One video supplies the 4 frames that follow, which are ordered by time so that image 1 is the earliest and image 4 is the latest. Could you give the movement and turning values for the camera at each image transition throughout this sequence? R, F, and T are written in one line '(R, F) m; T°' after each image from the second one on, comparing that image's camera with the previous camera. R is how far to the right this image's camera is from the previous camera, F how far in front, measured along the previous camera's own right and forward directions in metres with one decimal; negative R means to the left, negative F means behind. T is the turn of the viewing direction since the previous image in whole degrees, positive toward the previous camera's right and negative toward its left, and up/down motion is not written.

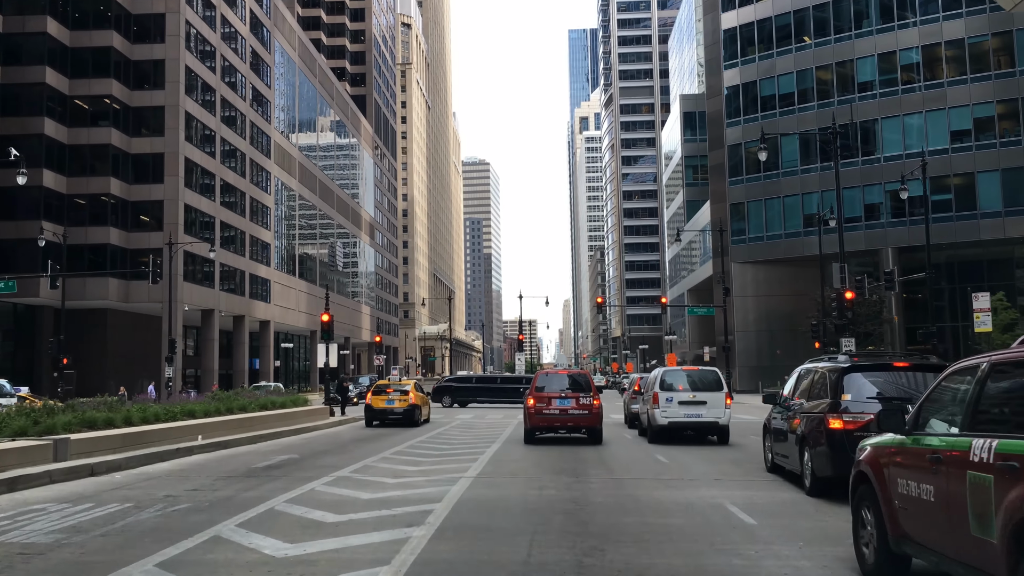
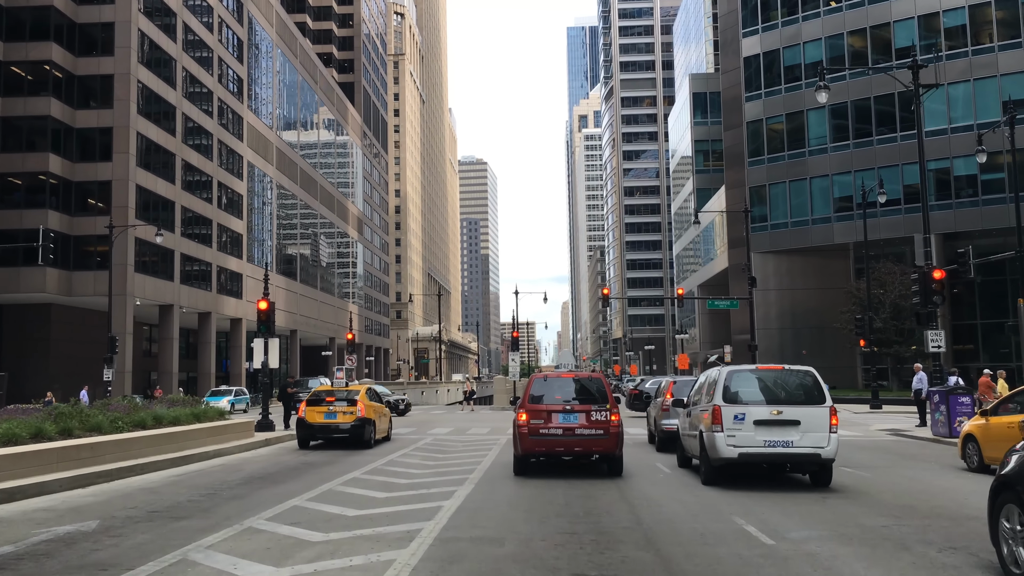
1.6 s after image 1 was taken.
(+0.3, +5.9) m; 0°
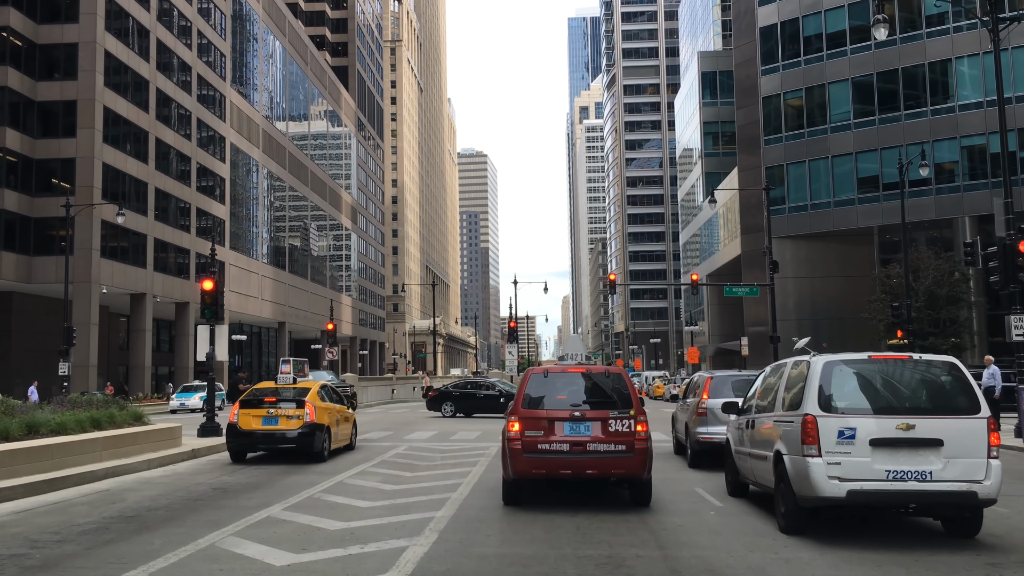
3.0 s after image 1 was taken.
(+0.1, +3.5) m; 0°
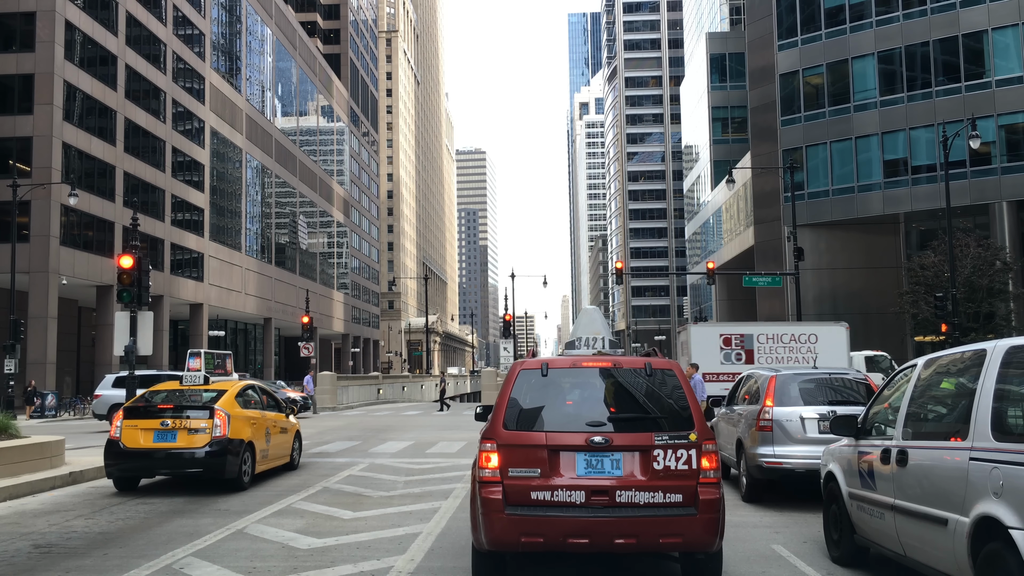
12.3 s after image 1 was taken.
(+0.1, +3.4) m; 0°
